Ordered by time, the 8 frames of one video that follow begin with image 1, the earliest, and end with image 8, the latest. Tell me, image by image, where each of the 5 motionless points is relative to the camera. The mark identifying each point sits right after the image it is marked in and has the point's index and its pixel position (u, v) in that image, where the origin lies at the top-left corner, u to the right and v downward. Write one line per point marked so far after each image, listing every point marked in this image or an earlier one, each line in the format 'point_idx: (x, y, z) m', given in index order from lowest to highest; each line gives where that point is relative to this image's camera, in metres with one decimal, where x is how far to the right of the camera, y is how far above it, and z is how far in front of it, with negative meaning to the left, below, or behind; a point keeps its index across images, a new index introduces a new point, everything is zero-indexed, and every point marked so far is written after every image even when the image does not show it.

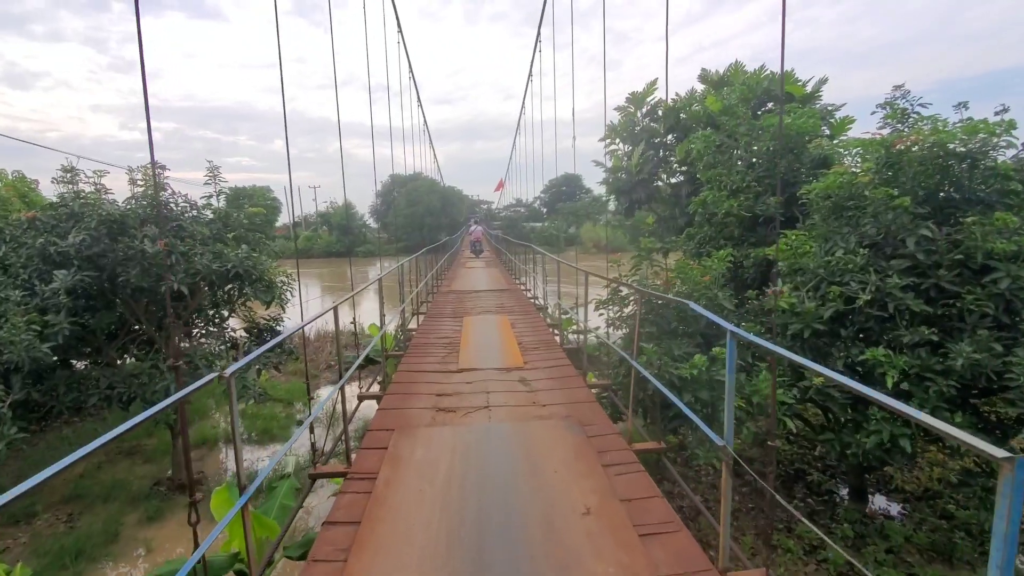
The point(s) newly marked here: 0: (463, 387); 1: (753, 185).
0: (-0.3, -0.6, +3.1) m
1: (+2.5, +1.1, +5.3) m
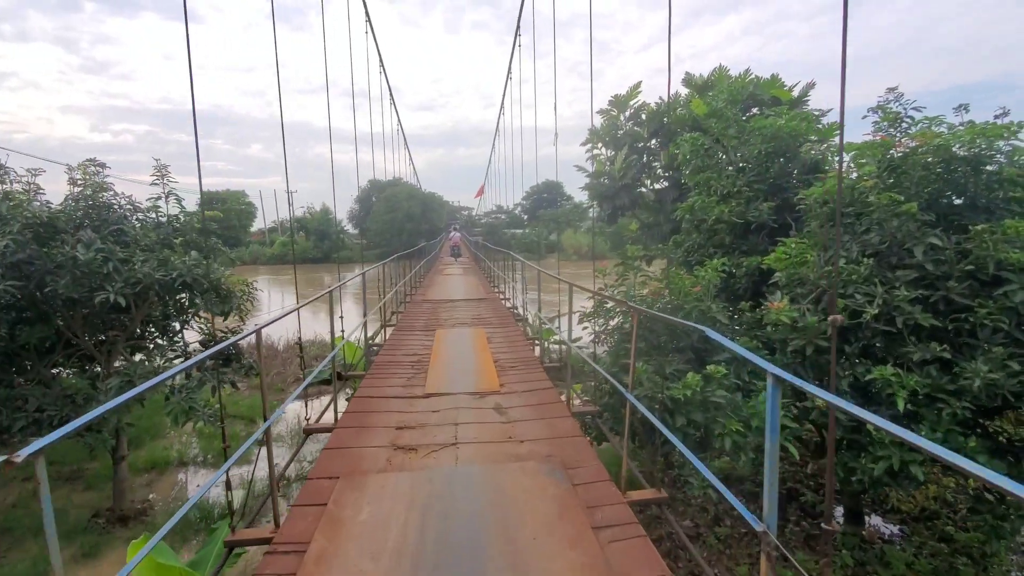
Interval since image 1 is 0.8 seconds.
0: (-0.5, -0.7, +2.7) m
1: (+2.3, +1.0, +5.0) m
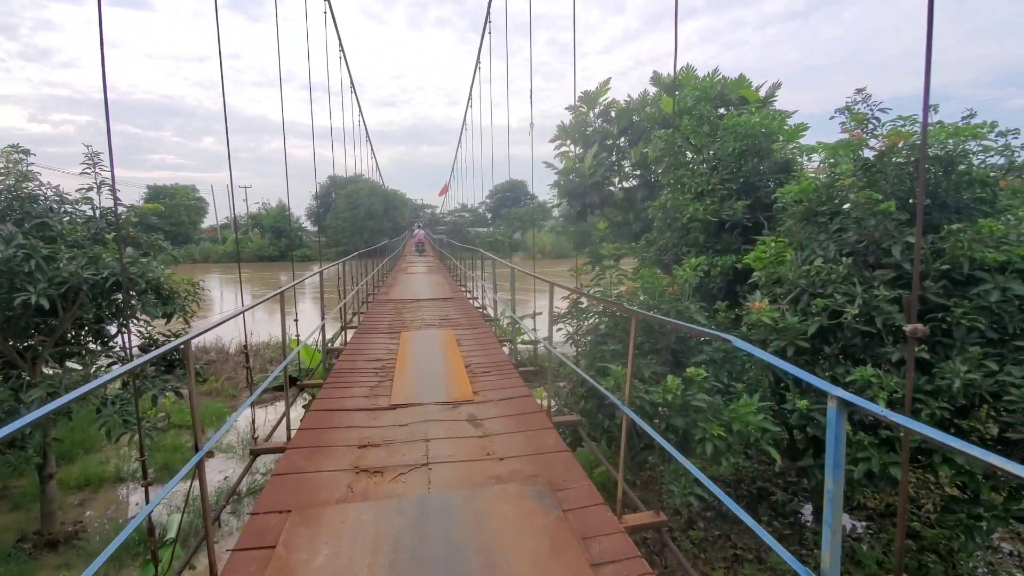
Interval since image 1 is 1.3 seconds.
0: (-0.6, -0.7, +2.5) m
1: (+2.0, +1.0, +4.9) m
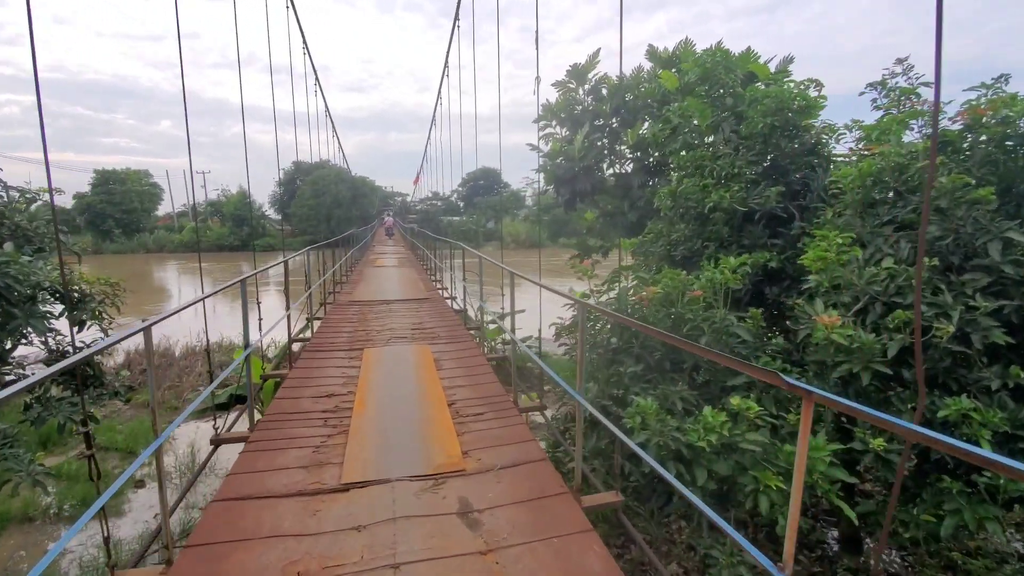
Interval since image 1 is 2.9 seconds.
0: (-0.5, -0.8, +1.6) m
1: (+1.9, +1.0, +4.2) m
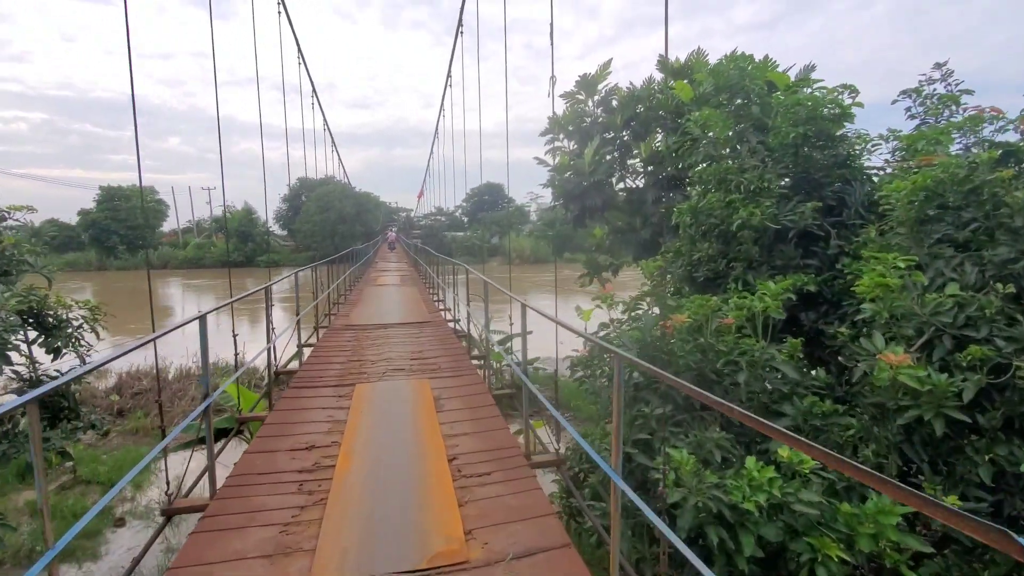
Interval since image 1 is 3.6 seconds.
0: (-0.5, -0.9, +1.2) m
1: (+2.0, +0.8, +3.8) m
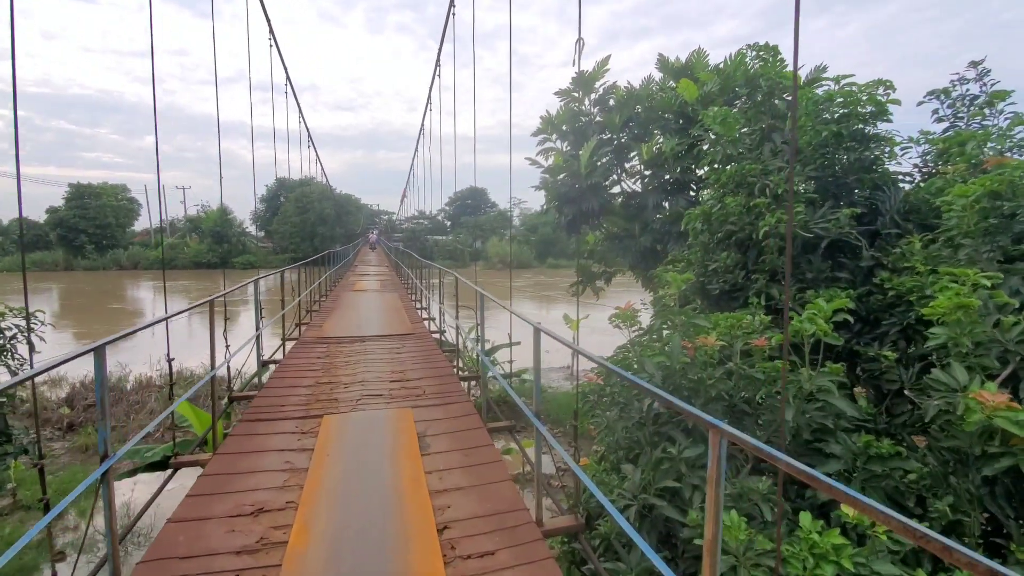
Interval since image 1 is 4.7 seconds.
0: (-0.4, -0.9, +0.7) m
1: (+2.0, +0.7, +3.4) m
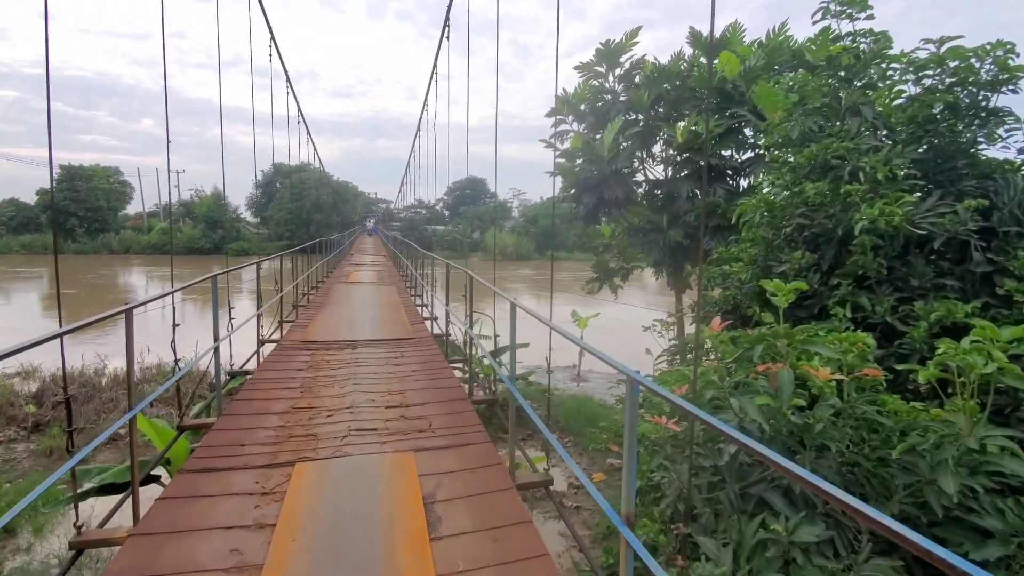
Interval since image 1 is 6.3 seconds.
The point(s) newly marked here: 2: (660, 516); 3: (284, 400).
0: (-0.3, -1.0, +0.1) m
1: (+2.1, +0.6, +2.8) m
2: (+0.7, -1.0, +2.3) m
3: (-1.2, -0.6, +2.8) m
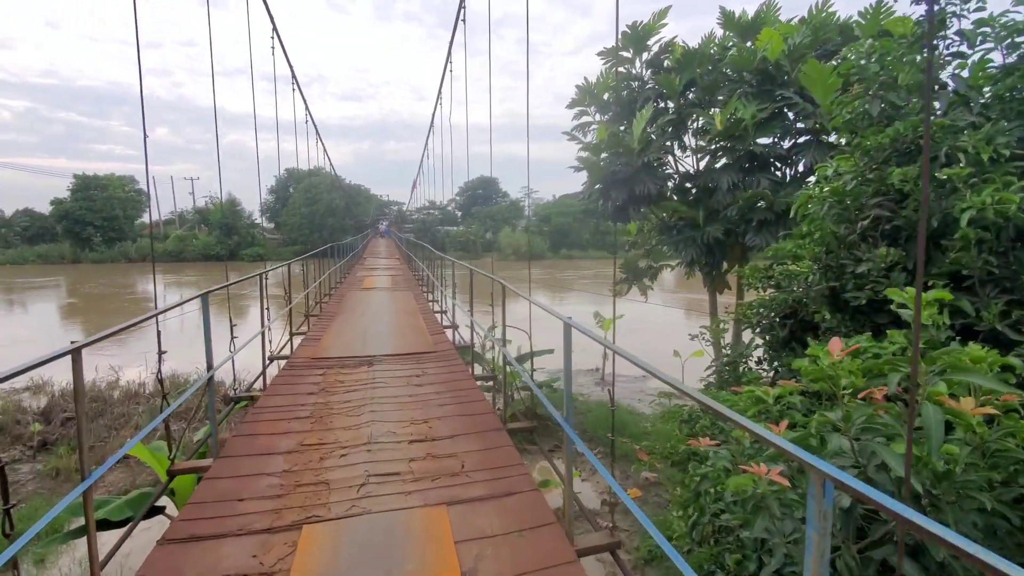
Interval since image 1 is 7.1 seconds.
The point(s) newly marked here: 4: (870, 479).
0: (-0.1, -1.1, -0.3) m
1: (+2.3, +0.6, +2.3) m
2: (+0.9, -1.1, +1.9) m
3: (-1.0, -0.7, +2.5) m
4: (+1.0, -0.5, +1.6) m
